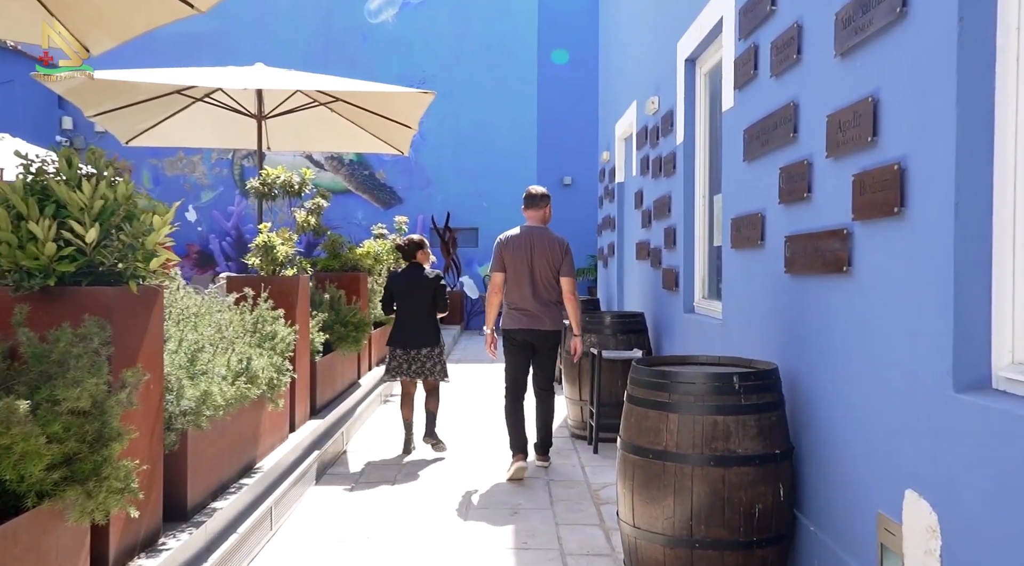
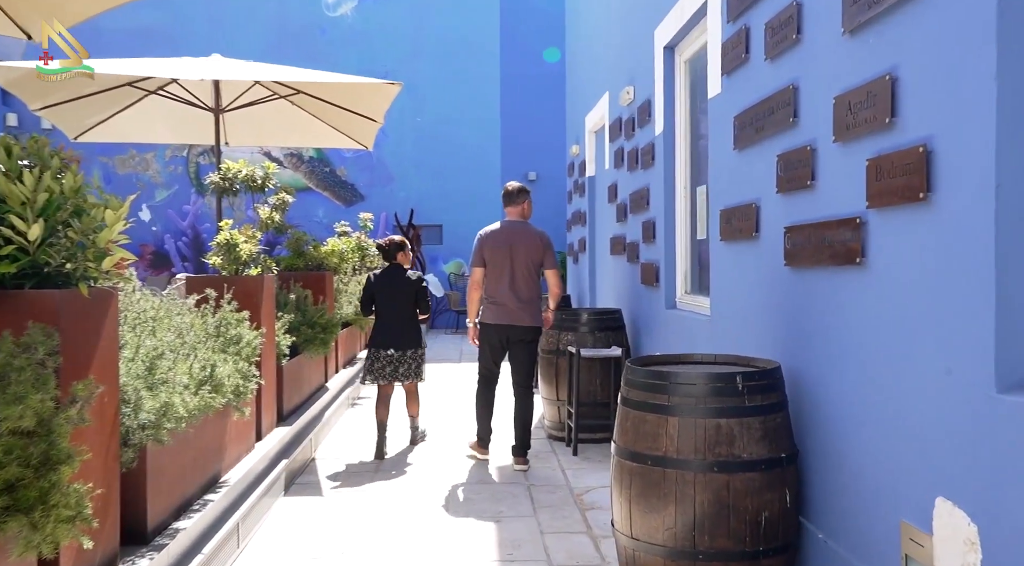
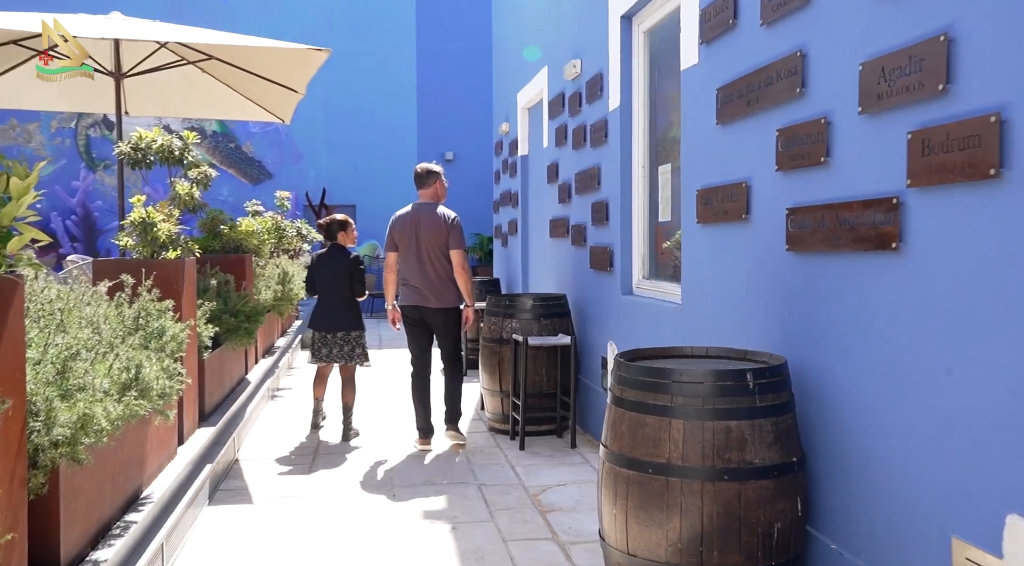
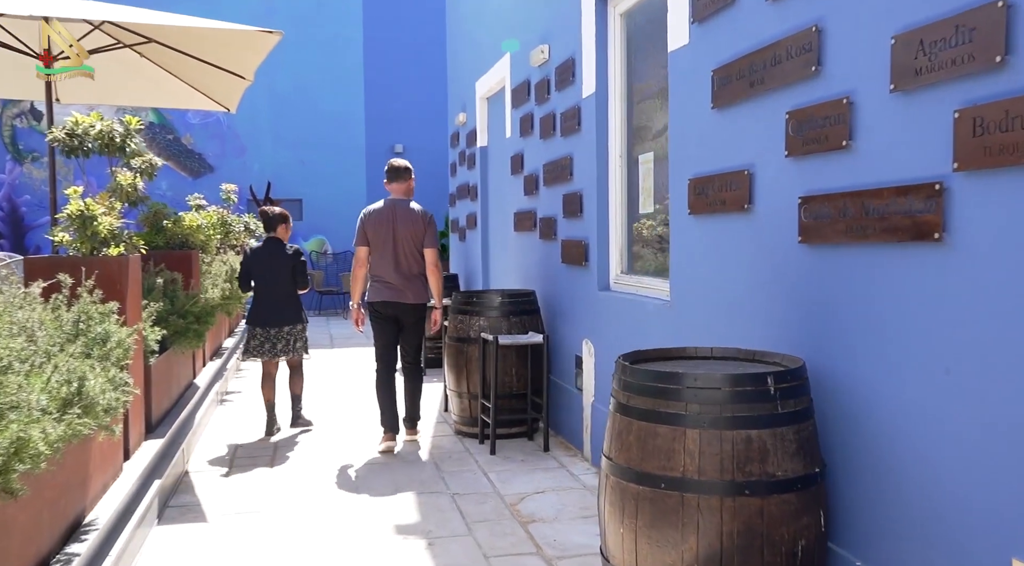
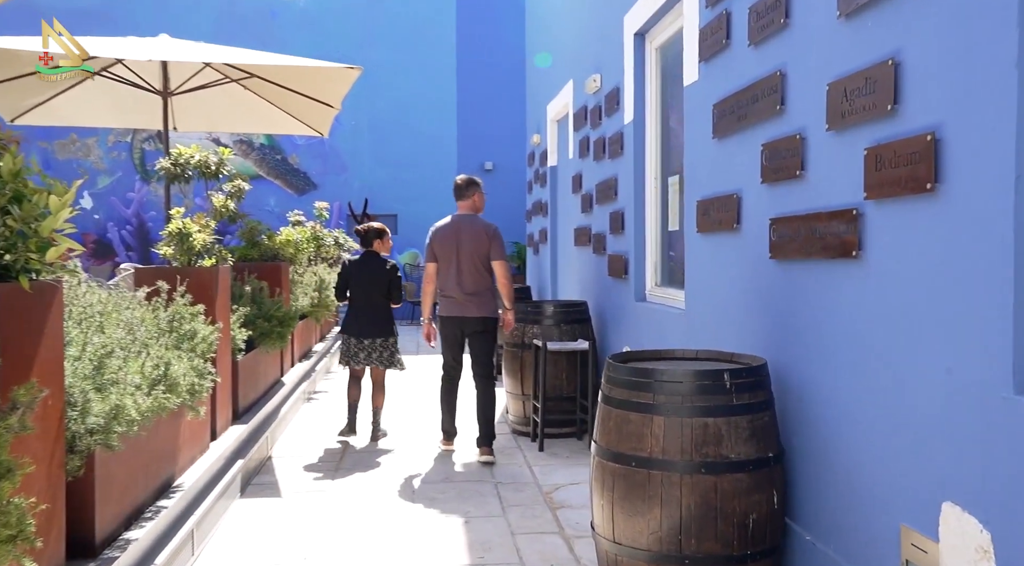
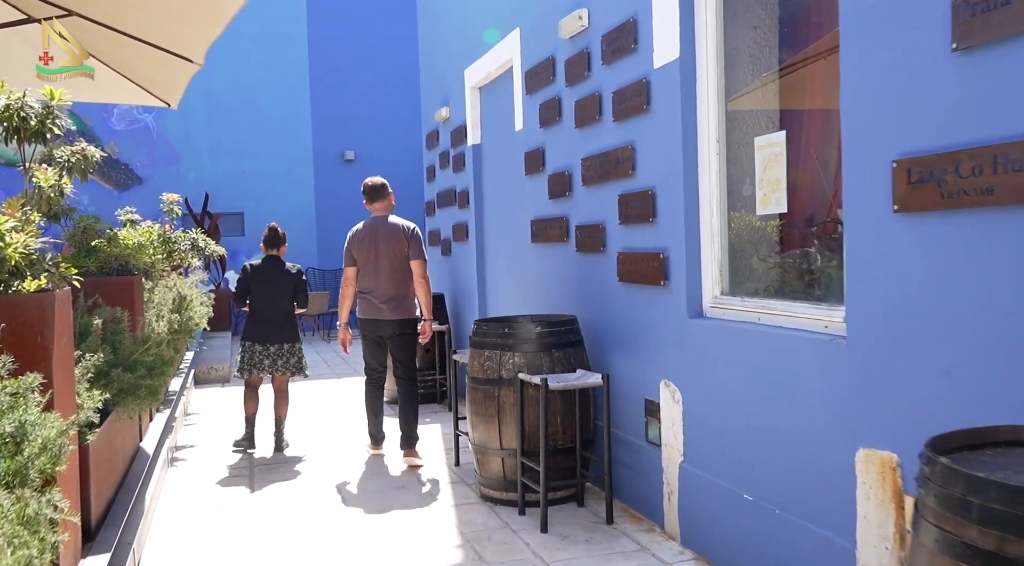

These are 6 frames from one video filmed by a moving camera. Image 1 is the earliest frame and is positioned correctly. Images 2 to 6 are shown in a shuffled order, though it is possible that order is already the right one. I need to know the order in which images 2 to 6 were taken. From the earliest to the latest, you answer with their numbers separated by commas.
2, 5, 3, 4, 6
